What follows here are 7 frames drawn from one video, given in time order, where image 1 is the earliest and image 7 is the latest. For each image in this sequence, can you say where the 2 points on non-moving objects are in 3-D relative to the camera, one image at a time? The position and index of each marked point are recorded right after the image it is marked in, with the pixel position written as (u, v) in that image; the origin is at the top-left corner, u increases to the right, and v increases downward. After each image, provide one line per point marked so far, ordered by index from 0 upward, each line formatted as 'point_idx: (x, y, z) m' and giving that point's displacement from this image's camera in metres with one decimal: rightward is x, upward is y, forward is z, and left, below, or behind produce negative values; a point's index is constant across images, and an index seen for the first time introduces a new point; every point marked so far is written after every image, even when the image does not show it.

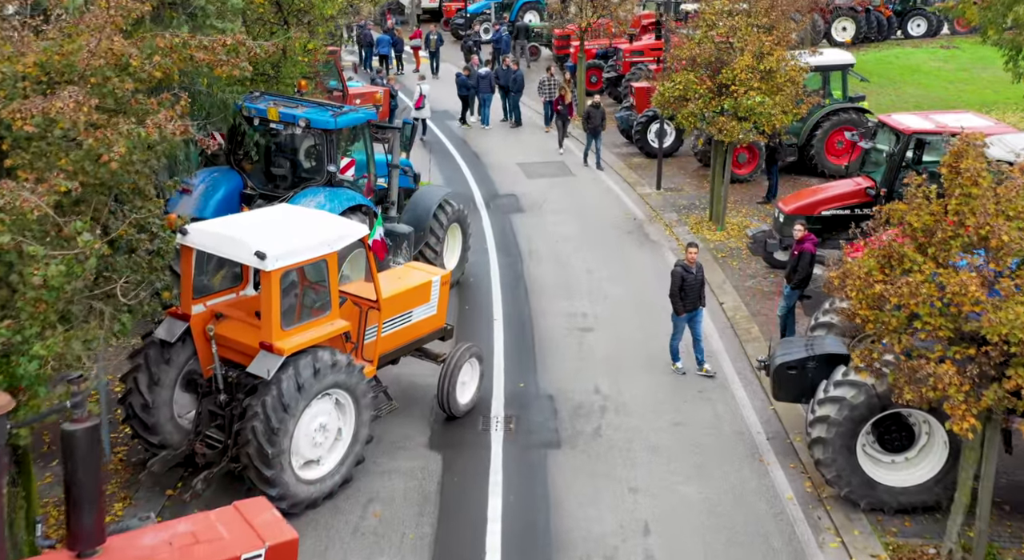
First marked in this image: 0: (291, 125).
0: (-2.6, +1.8, +11.8) m
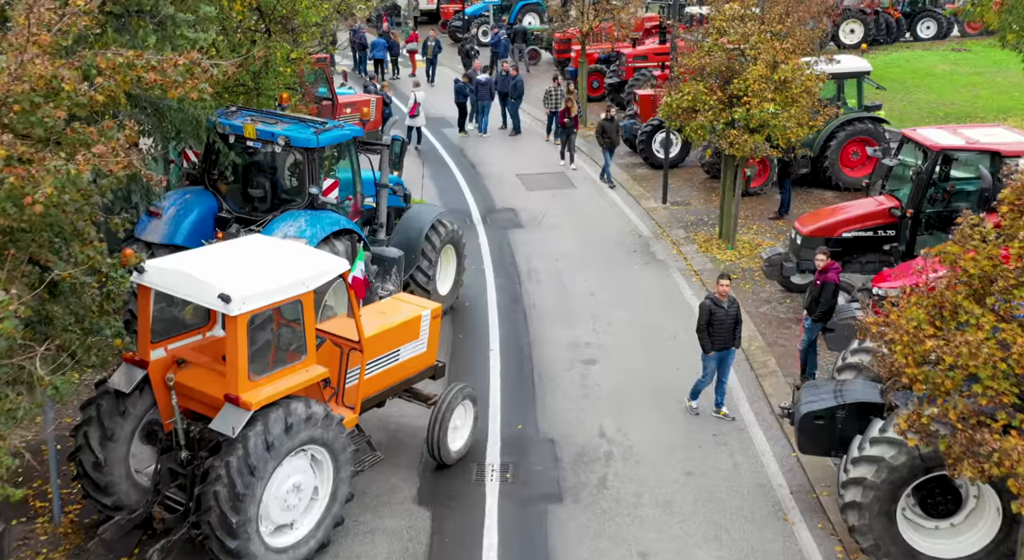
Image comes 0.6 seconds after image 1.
0: (-2.6, +1.5, +10.9) m
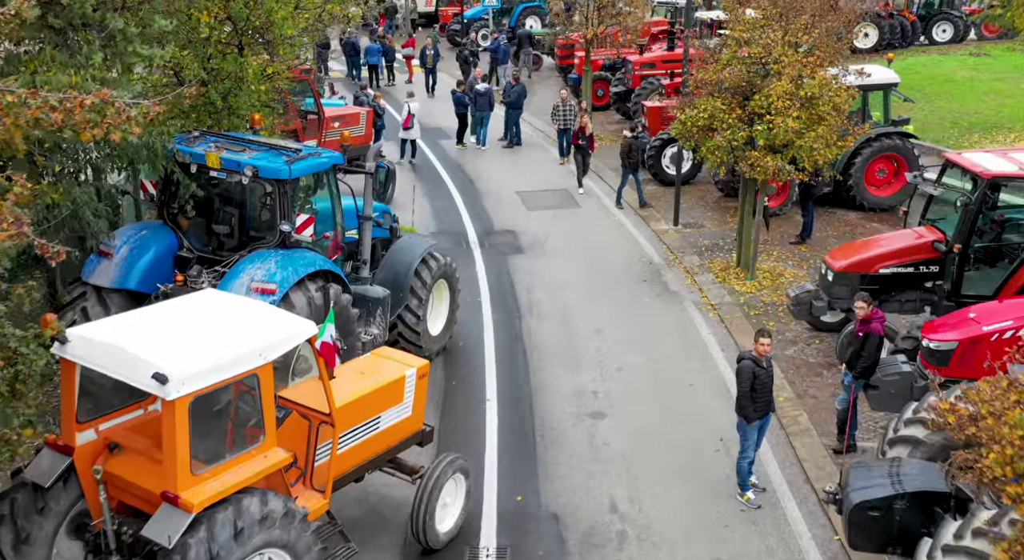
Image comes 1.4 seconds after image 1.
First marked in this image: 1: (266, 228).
0: (-2.6, +1.0, +9.6) m
1: (-2.4, +0.5, +9.7) m
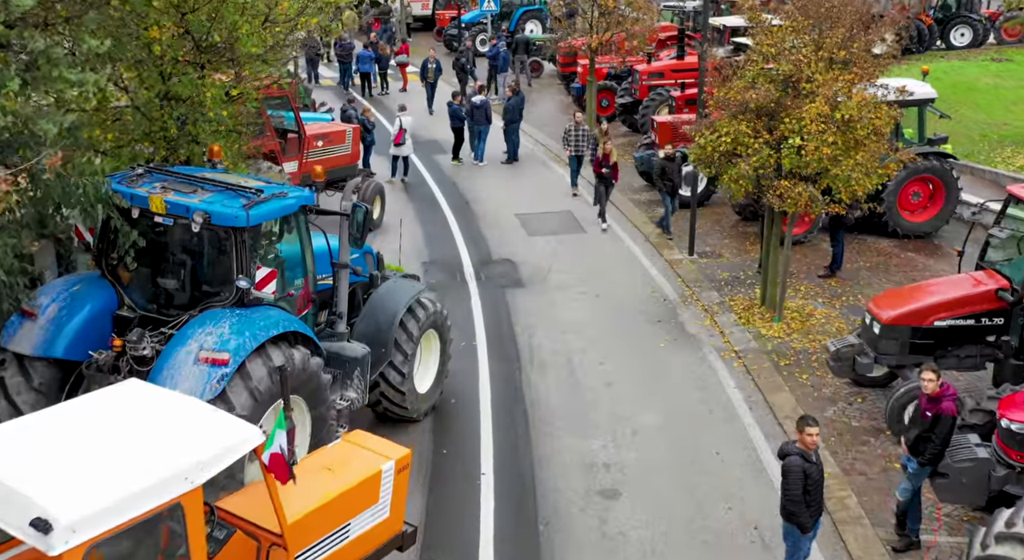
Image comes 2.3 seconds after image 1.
0: (-2.6, +0.5, +8.2) m
1: (-2.4, 0.0, +8.3) m
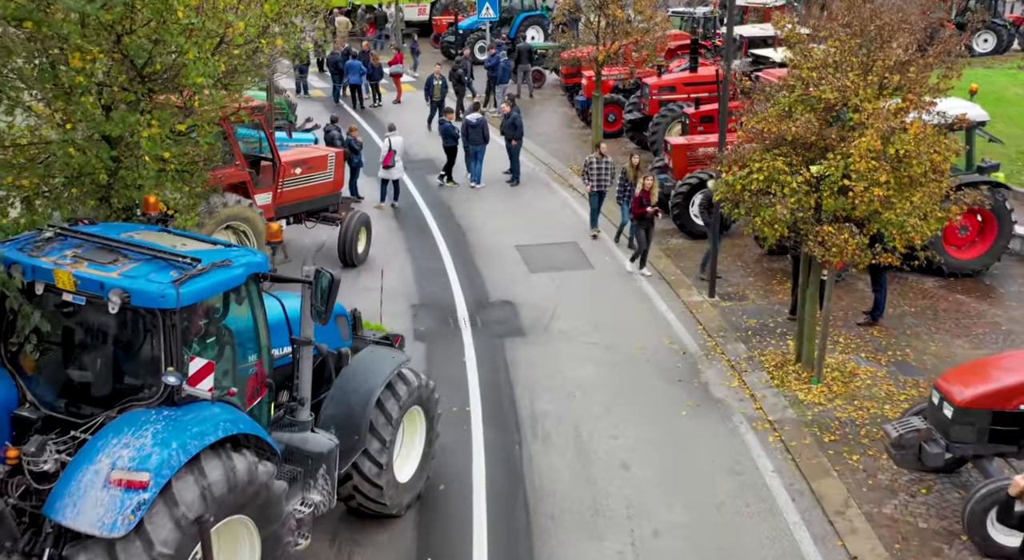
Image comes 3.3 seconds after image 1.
0: (-2.7, -0.1, +6.5) m
1: (-2.4, -0.6, +6.6) m
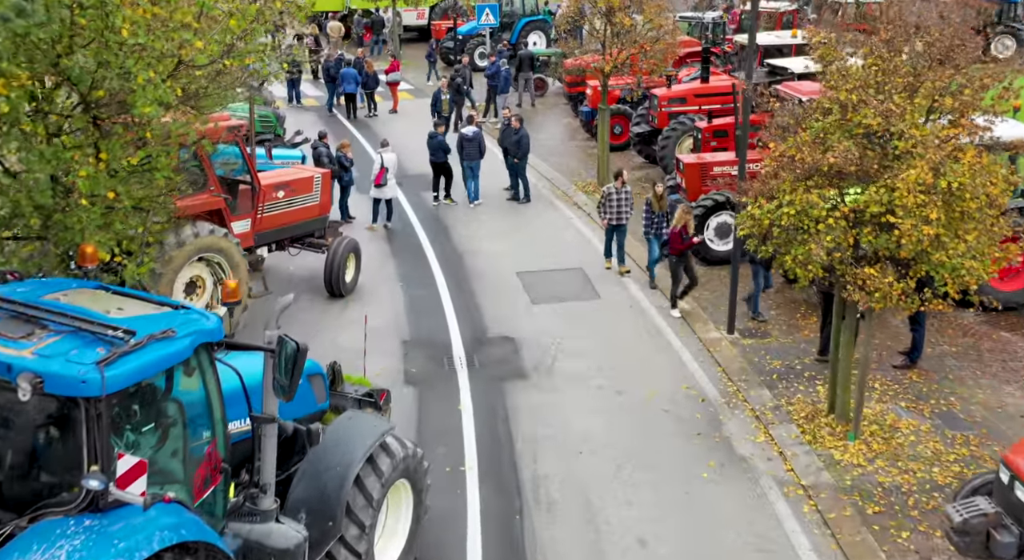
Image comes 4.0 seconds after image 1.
0: (-2.7, -0.5, +5.4) m
1: (-2.4, -1.0, +5.5) m
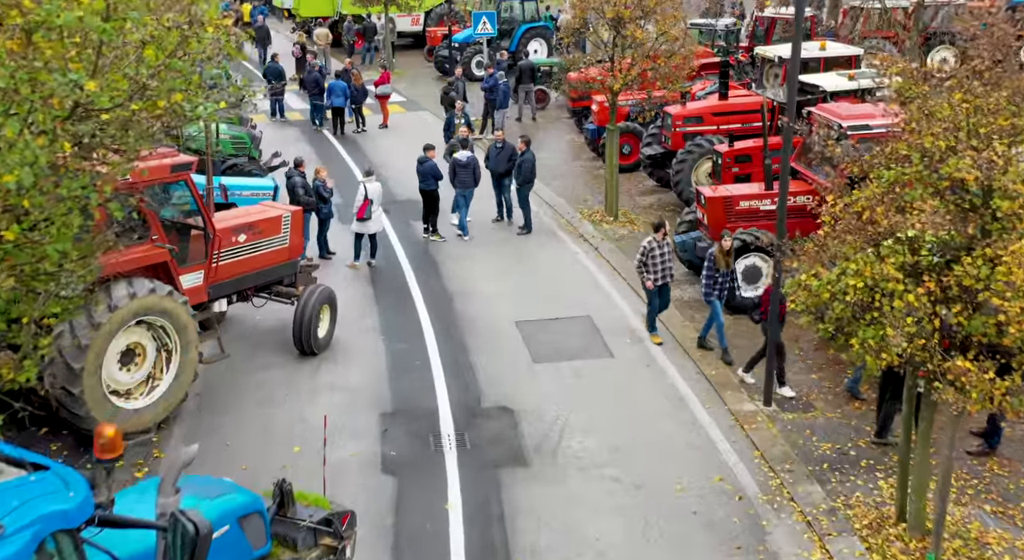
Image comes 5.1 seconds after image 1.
0: (-2.7, -1.2, +3.5) m
1: (-2.4, -1.7, +3.6) m
